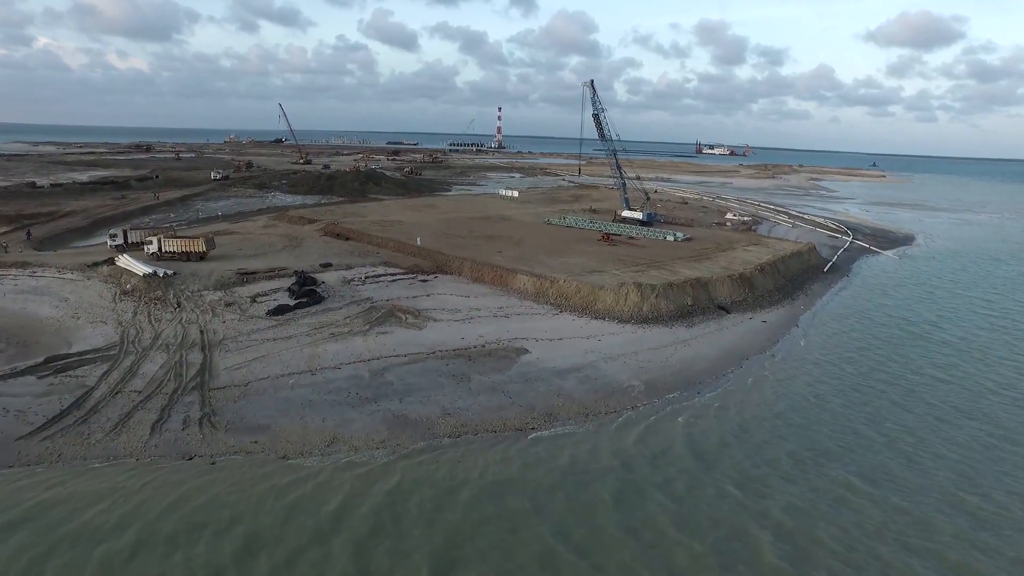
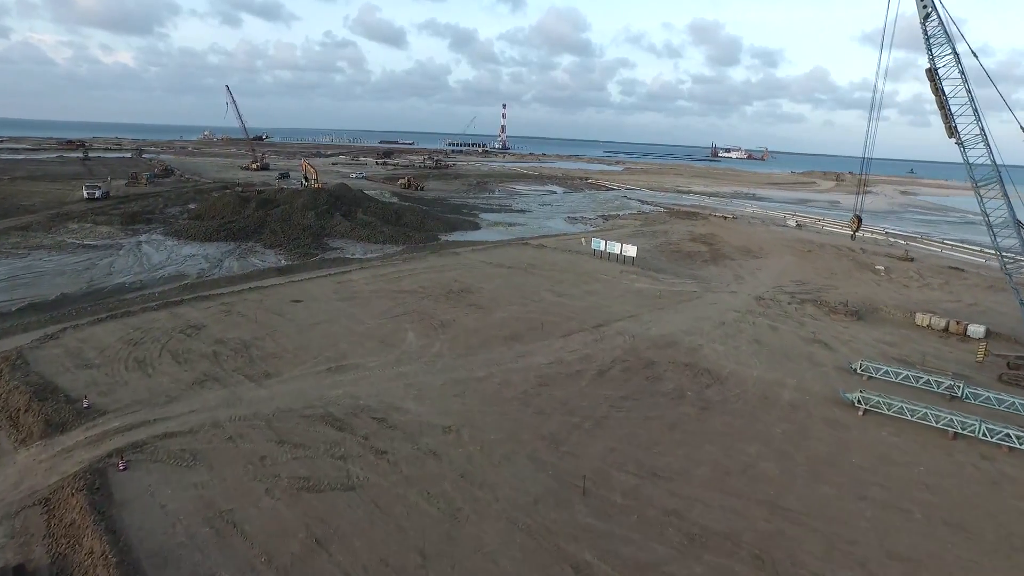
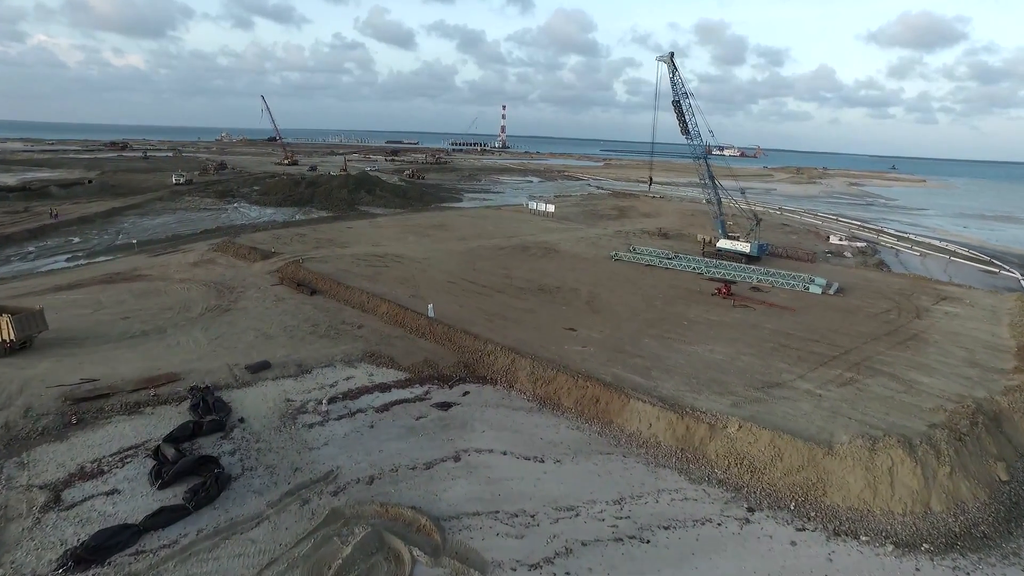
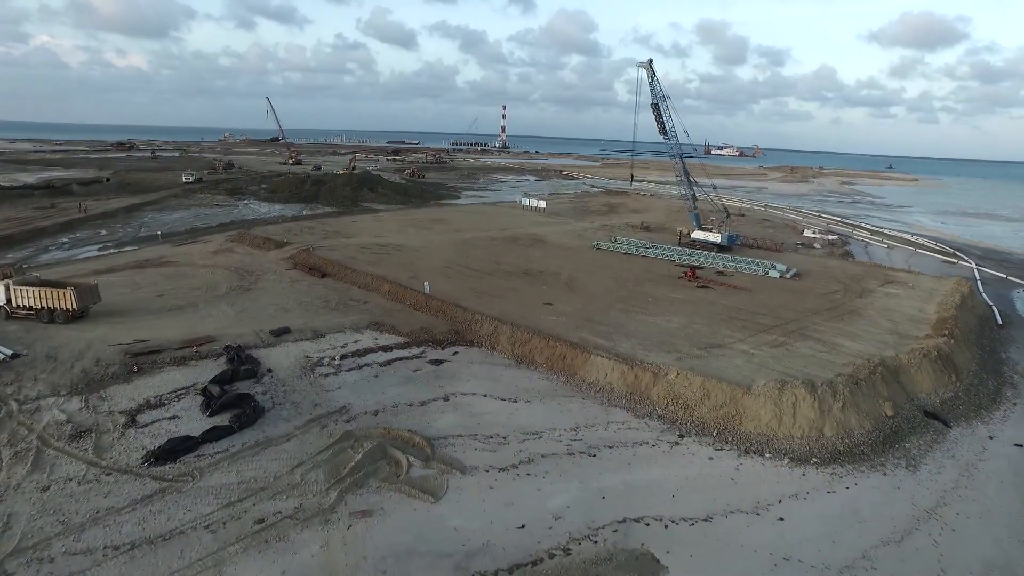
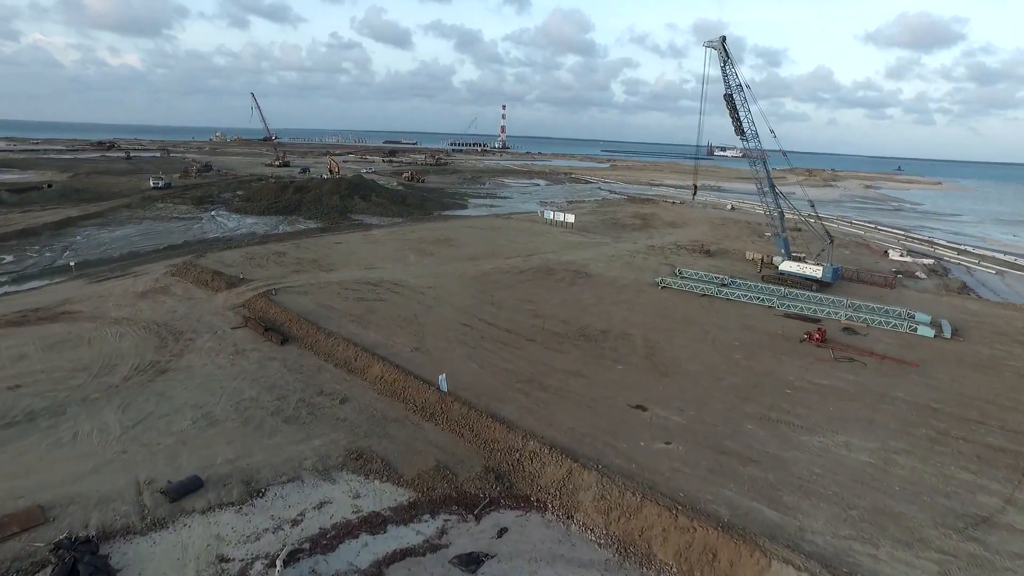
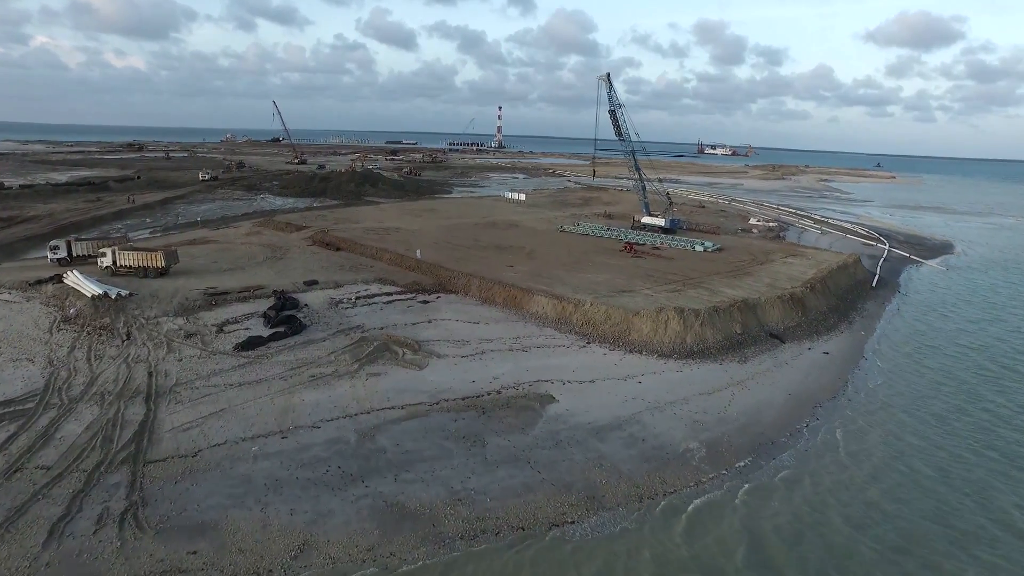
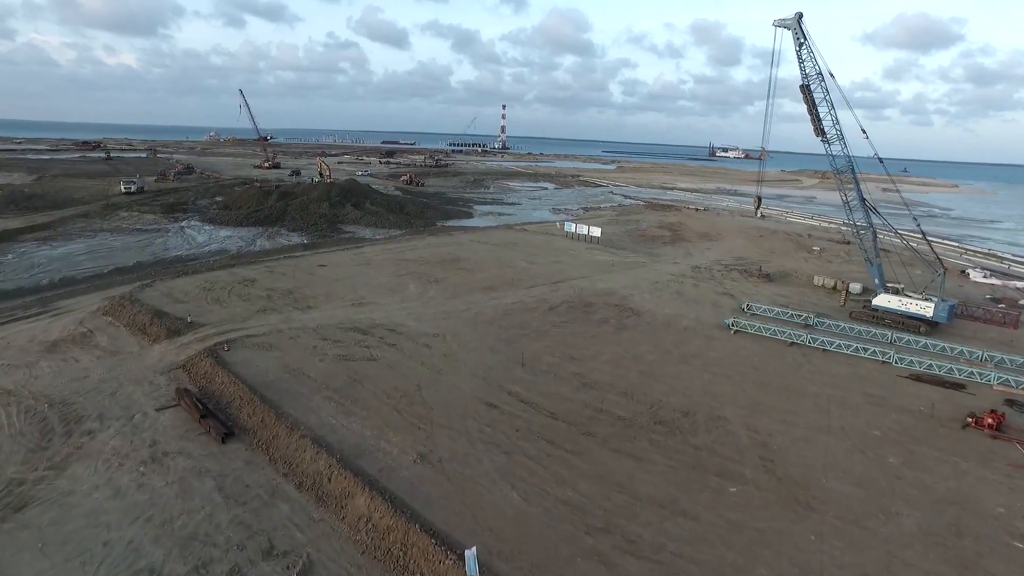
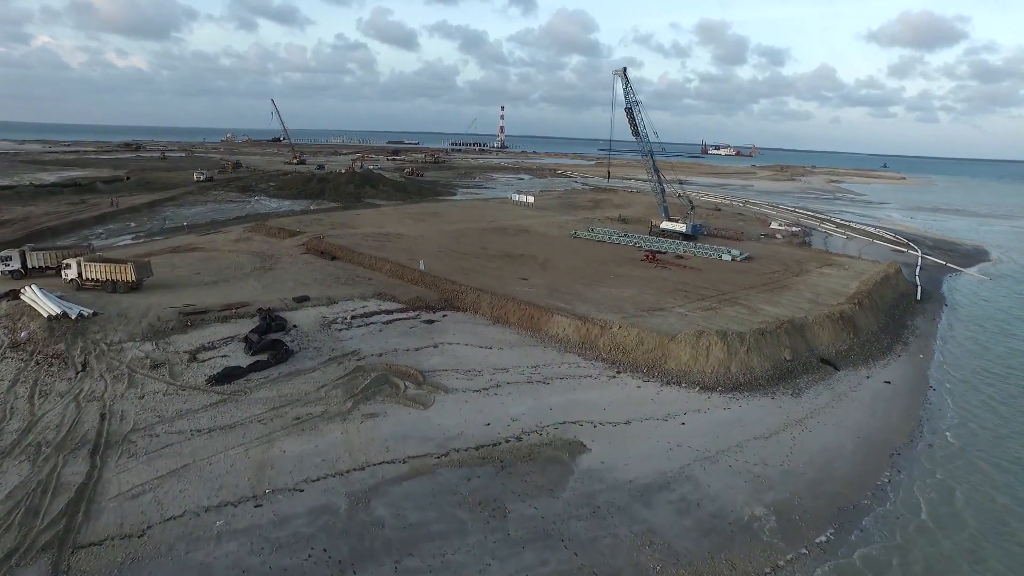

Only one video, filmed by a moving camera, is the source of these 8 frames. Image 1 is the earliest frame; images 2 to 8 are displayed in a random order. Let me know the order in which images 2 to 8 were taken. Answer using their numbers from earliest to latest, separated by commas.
6, 8, 4, 3, 5, 7, 2
